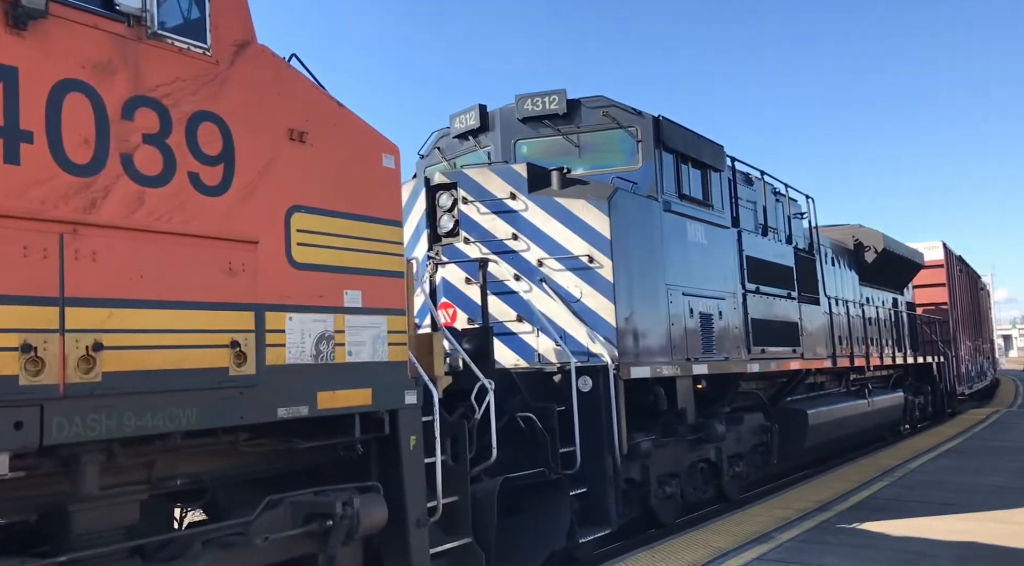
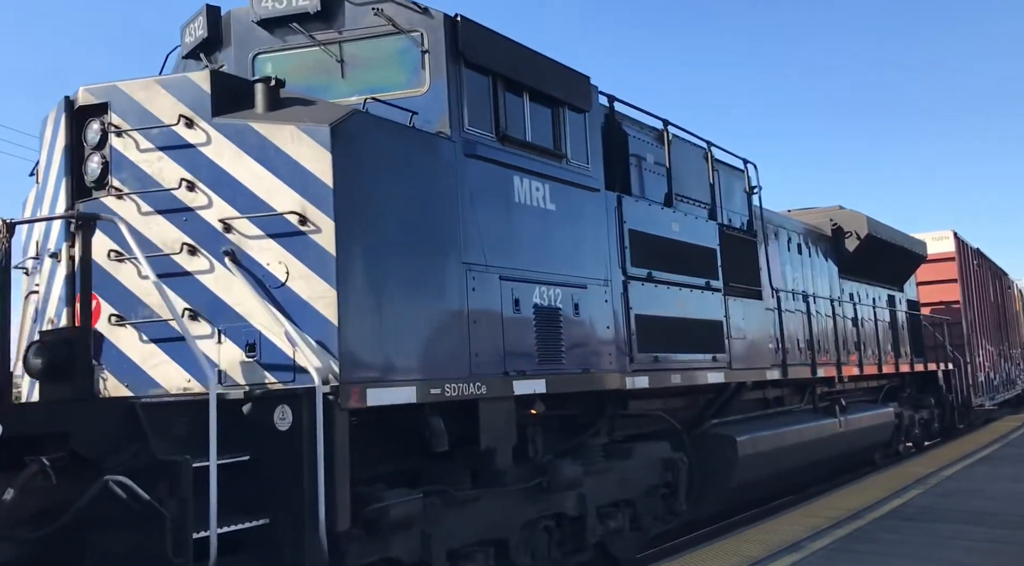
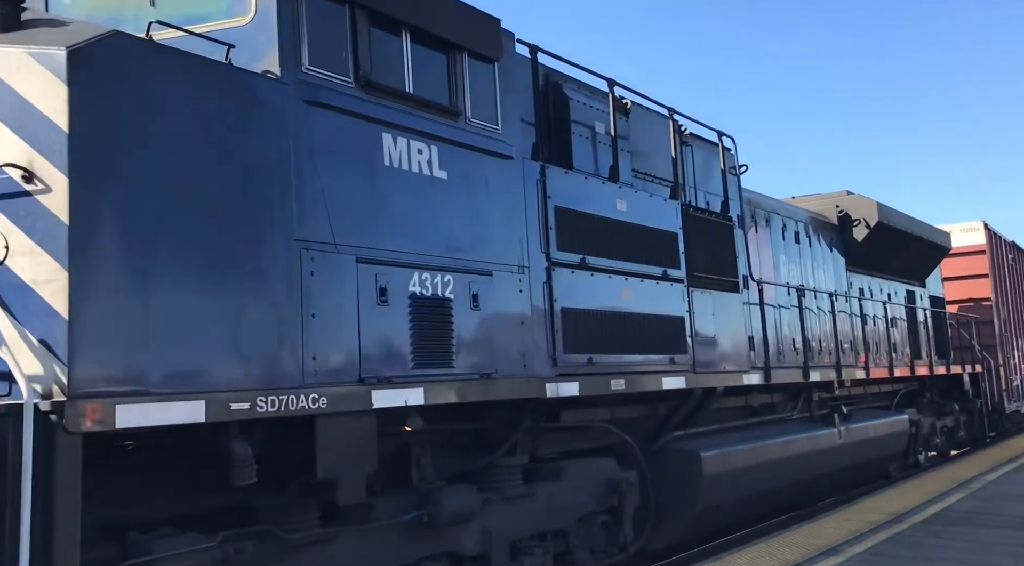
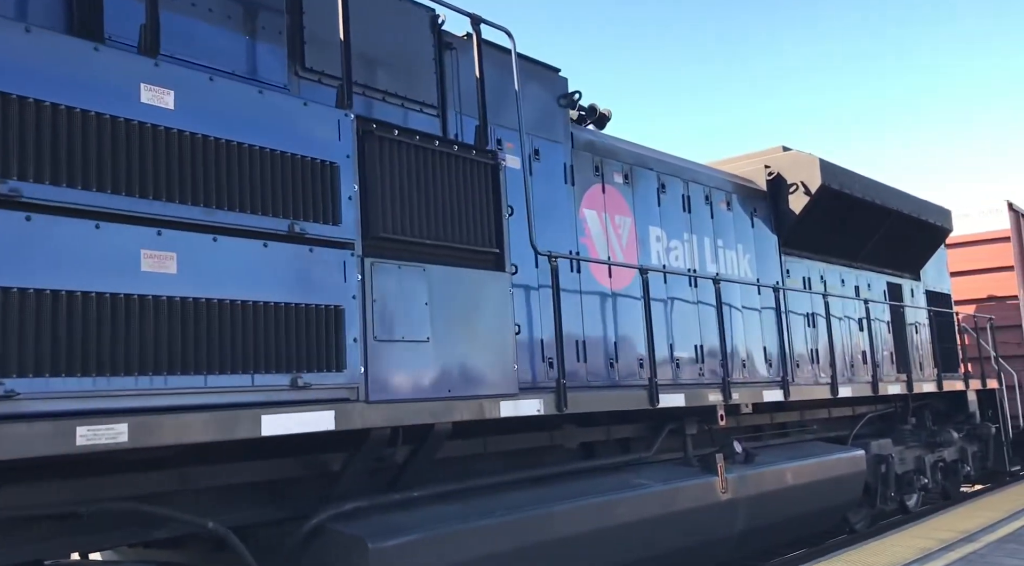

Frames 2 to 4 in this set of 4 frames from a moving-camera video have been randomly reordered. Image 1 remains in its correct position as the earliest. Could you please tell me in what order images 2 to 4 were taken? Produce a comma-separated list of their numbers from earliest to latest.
2, 3, 4
